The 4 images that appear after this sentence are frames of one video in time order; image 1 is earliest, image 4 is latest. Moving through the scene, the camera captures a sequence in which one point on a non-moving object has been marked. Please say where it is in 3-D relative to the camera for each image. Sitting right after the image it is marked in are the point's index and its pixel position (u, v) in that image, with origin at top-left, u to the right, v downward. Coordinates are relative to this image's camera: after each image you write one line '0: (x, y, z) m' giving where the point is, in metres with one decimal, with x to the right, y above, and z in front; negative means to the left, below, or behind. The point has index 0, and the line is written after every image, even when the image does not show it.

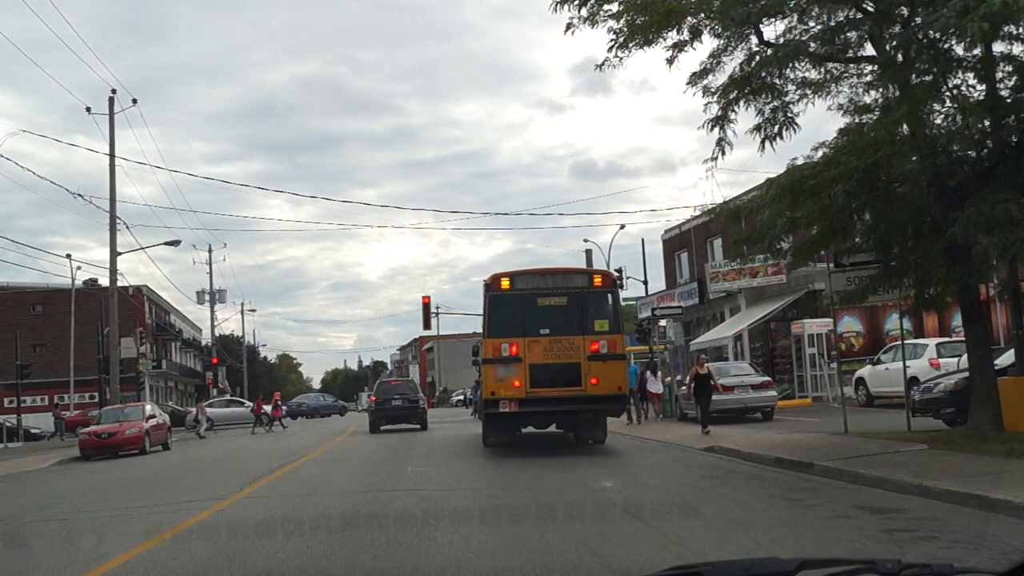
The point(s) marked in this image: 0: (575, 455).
0: (+1.2, -3.2, +18.2) m
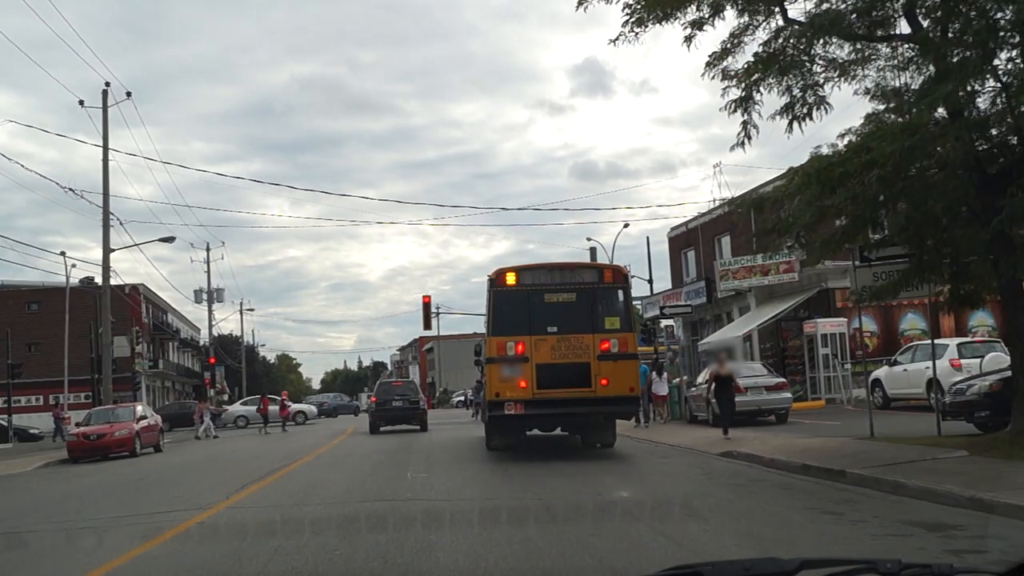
0: (+1.3, -3.1, +17.3) m
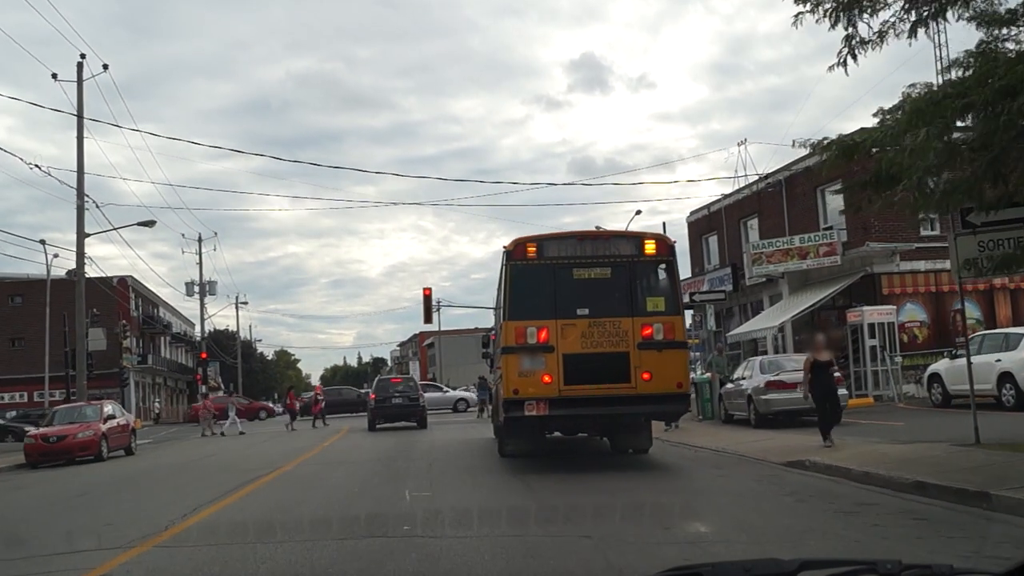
0: (+1.6, -2.8, +14.5) m
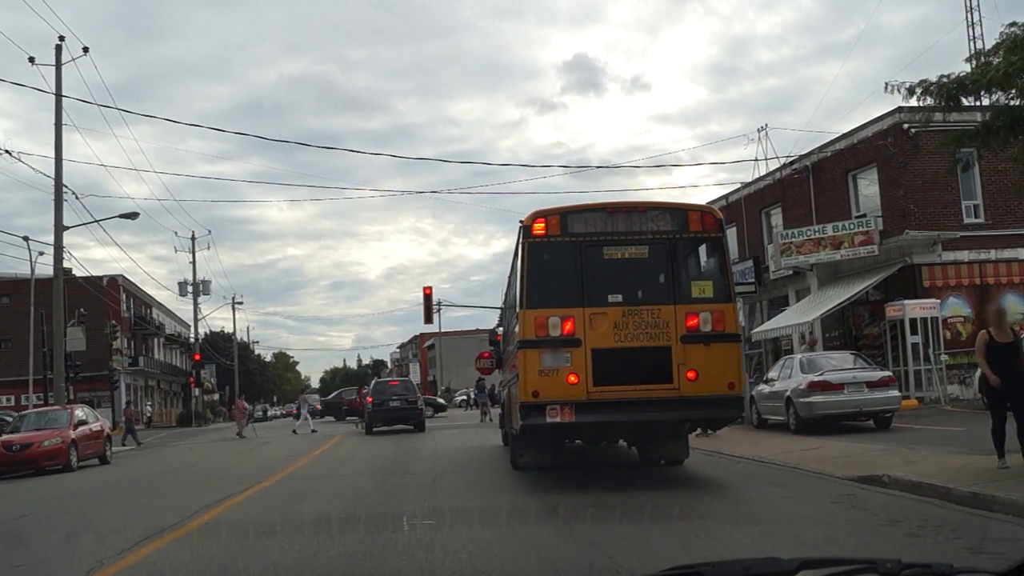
0: (+1.8, -2.6, +12.4) m
